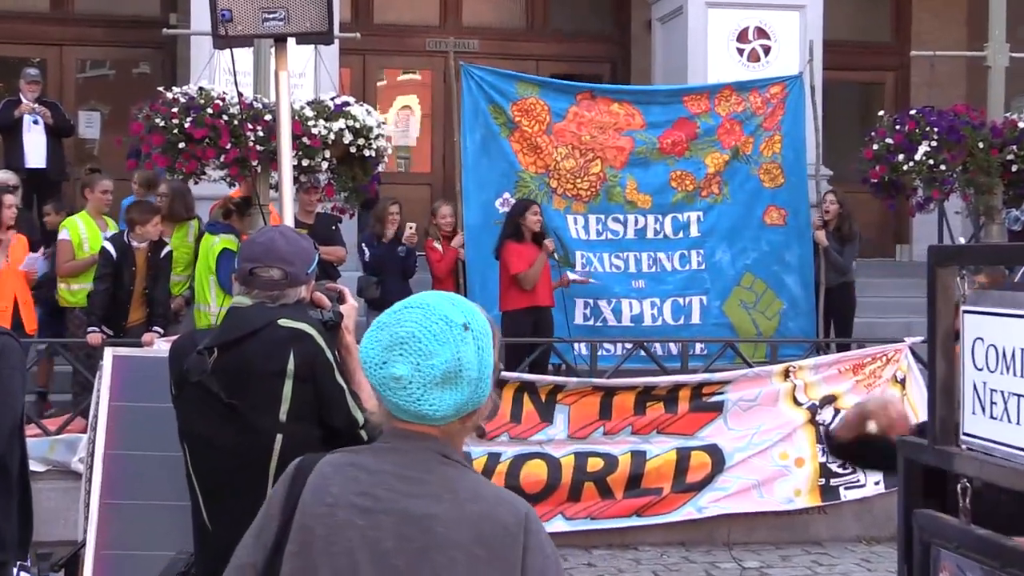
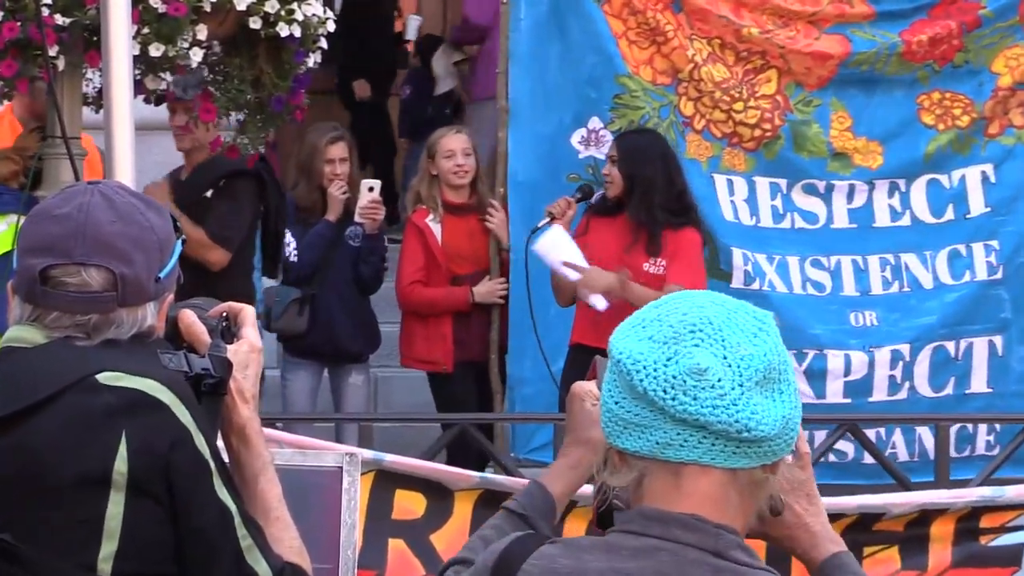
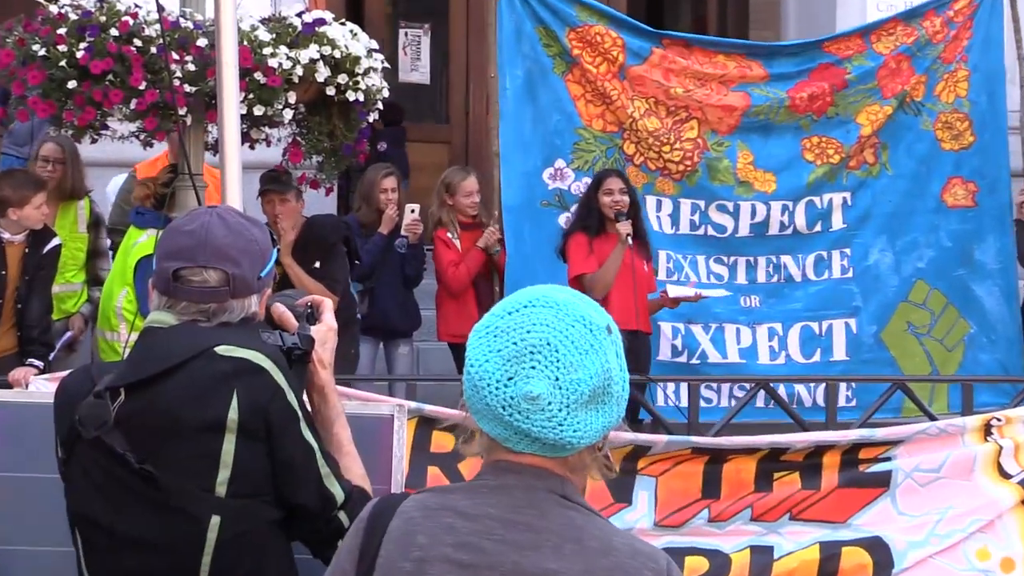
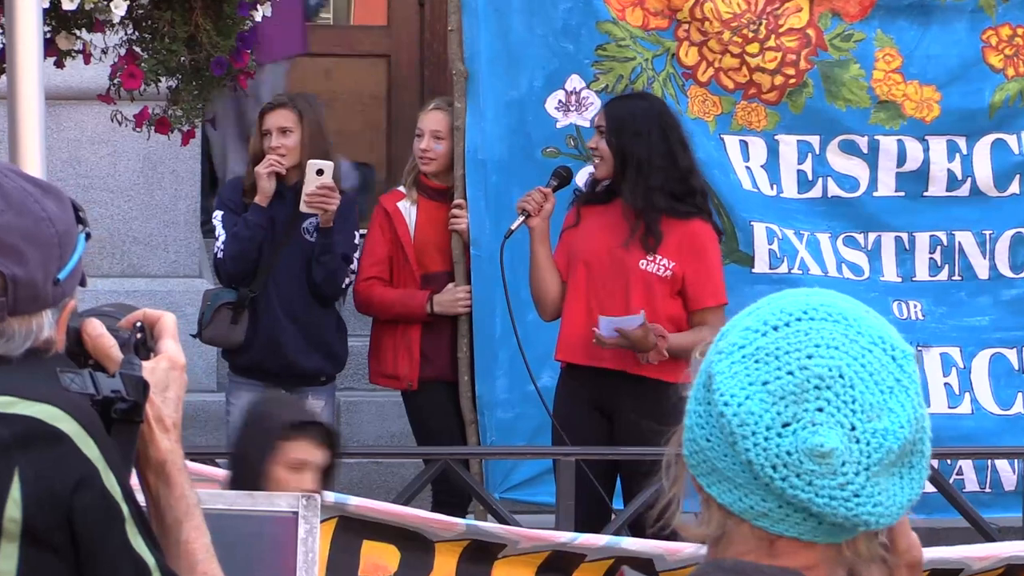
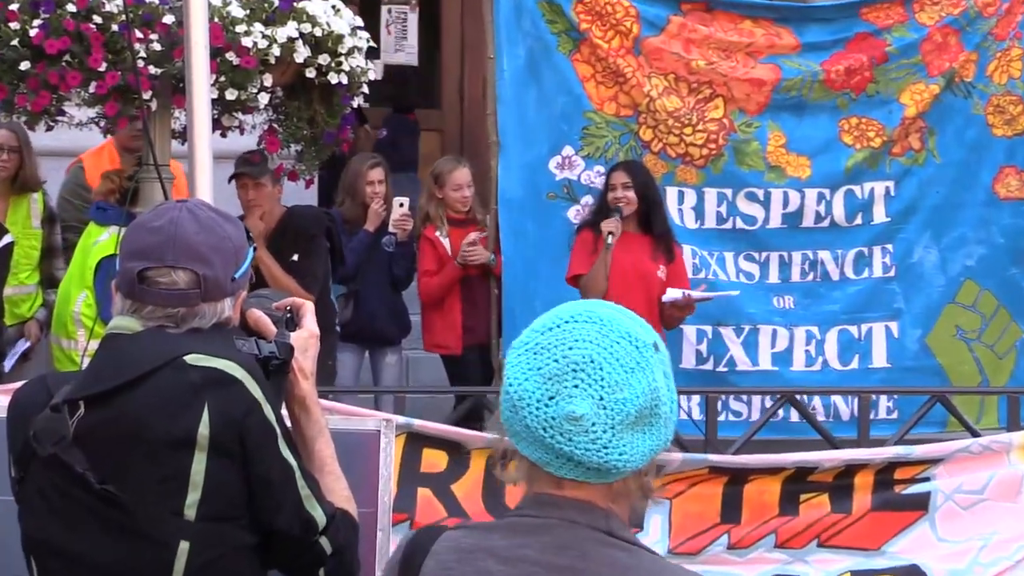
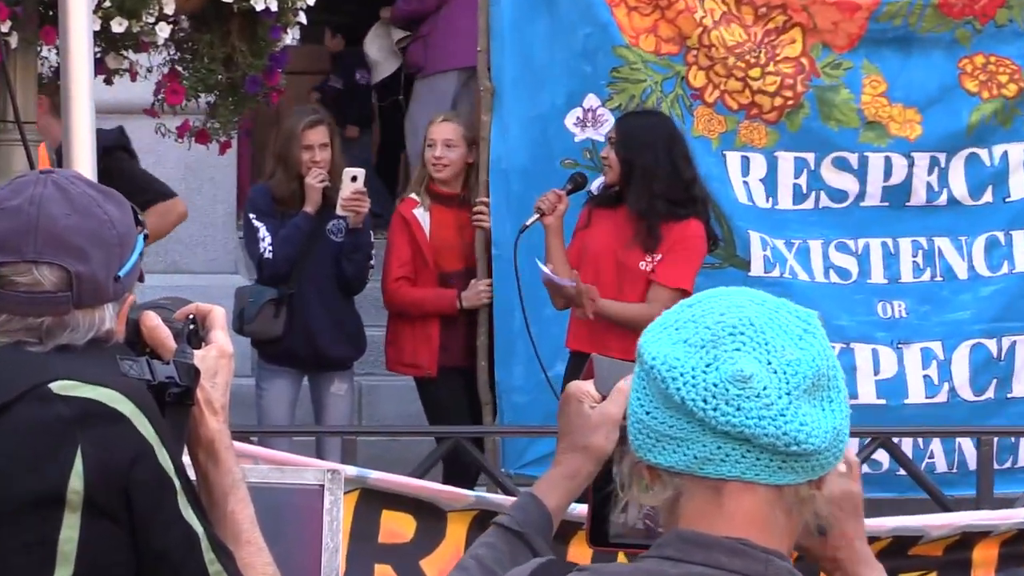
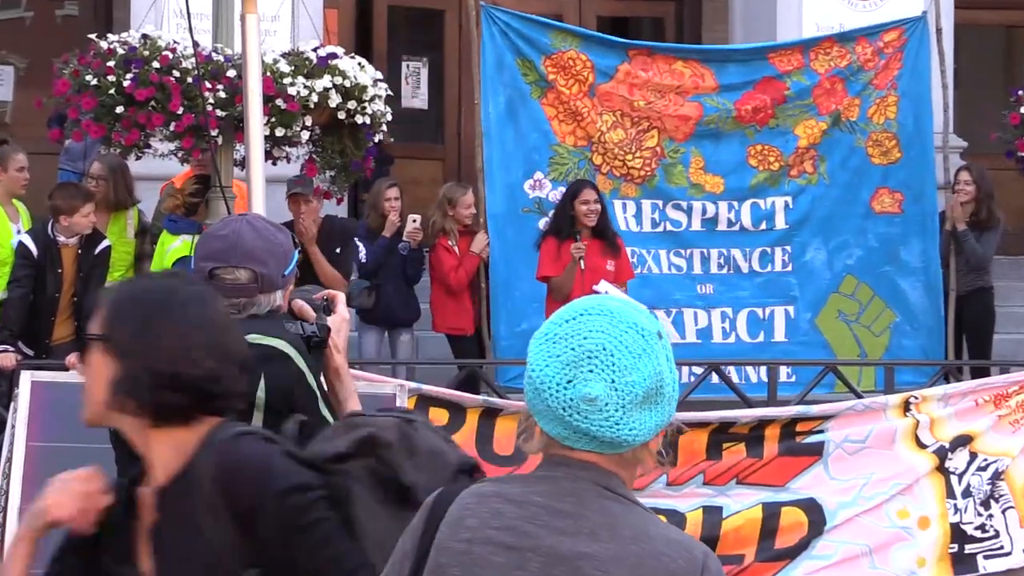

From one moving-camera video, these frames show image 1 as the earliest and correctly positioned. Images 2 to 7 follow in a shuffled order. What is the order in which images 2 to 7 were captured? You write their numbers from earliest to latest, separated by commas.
7, 3, 5, 2, 6, 4
